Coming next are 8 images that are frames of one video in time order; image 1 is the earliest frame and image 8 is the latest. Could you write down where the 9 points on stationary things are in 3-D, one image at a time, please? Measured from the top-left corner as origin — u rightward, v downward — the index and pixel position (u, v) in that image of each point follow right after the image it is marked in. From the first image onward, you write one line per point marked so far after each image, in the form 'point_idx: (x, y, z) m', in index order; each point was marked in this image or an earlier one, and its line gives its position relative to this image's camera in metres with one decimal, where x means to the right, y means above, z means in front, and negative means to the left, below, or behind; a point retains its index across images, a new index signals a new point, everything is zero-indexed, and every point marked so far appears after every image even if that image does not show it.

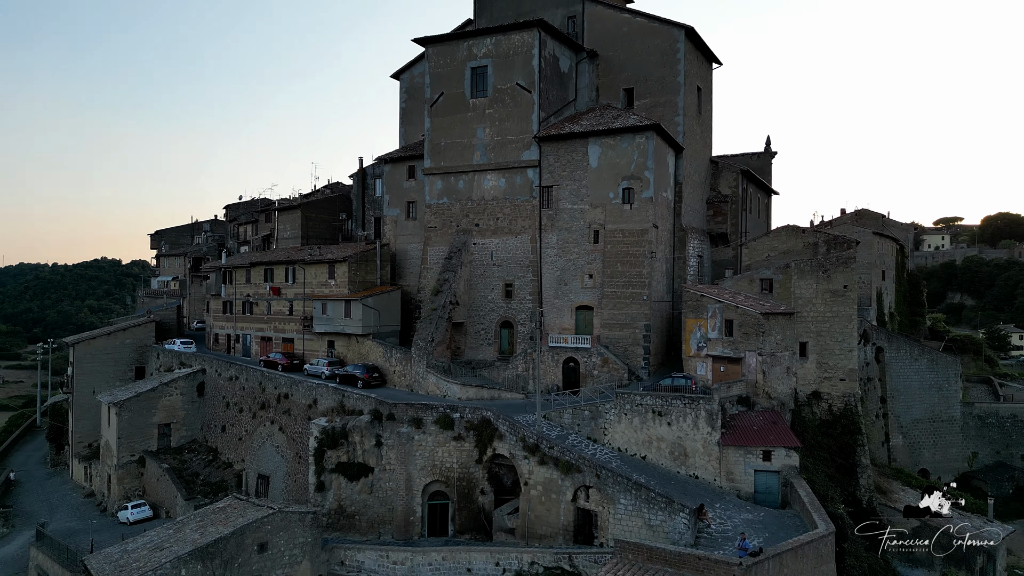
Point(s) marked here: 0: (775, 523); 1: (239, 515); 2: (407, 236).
0: (+4.4, -3.9, +10.6) m
1: (-5.1, -4.3, +11.9) m
2: (-3.1, +1.5, +19.0) m
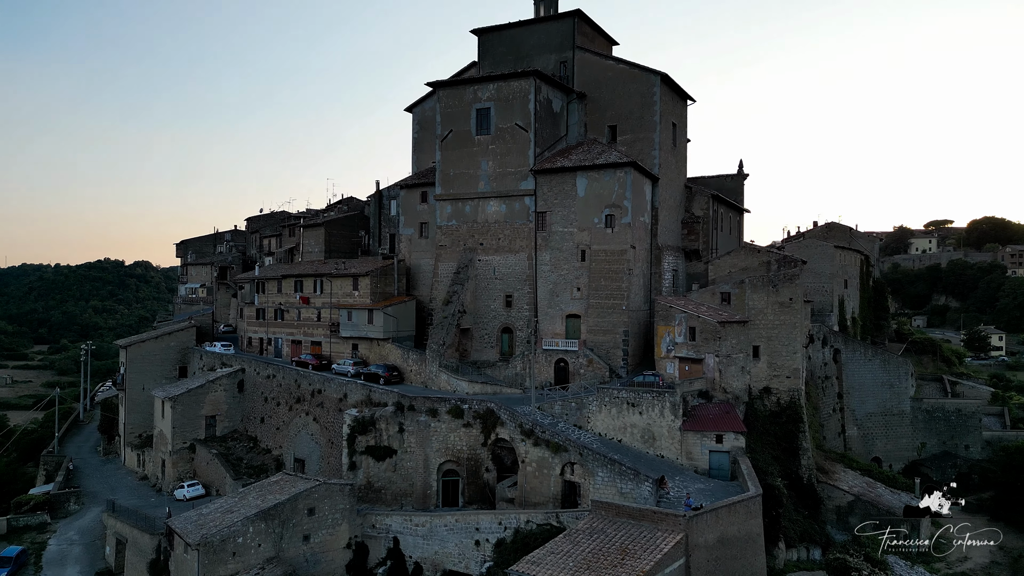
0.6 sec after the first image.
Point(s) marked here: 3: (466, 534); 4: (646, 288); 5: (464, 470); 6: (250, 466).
0: (+4.4, -4.3, +13.3) m
1: (-5.1, -4.6, +14.6) m
2: (-3.2, +1.2, +21.7) m
3: (-1.0, -5.4, +14.0) m
4: (+4.0, 0.0, +18.9) m
5: (-1.2, -4.5, +15.7) m
6: (-7.8, -5.3, +18.8) m
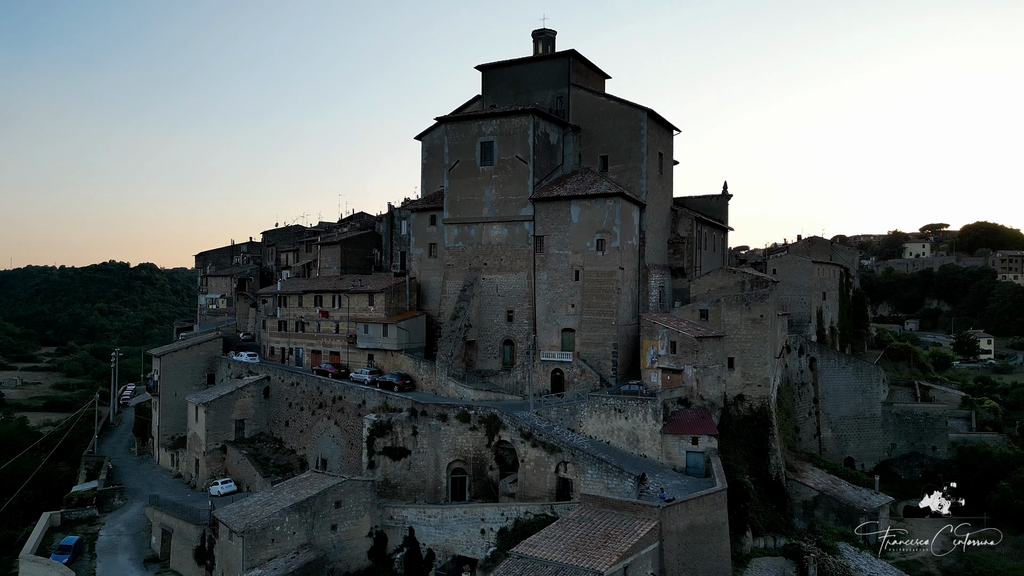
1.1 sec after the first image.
0: (+4.4, -4.8, +15.3) m
1: (-5.1, -5.2, +16.7) m
2: (-3.1, +0.7, +23.8) m
3: (-1.0, -6.0, +16.0) m
4: (+4.1, -0.5, +20.9) m
5: (-1.2, -5.1, +17.8) m
6: (-7.8, -5.9, +20.9) m
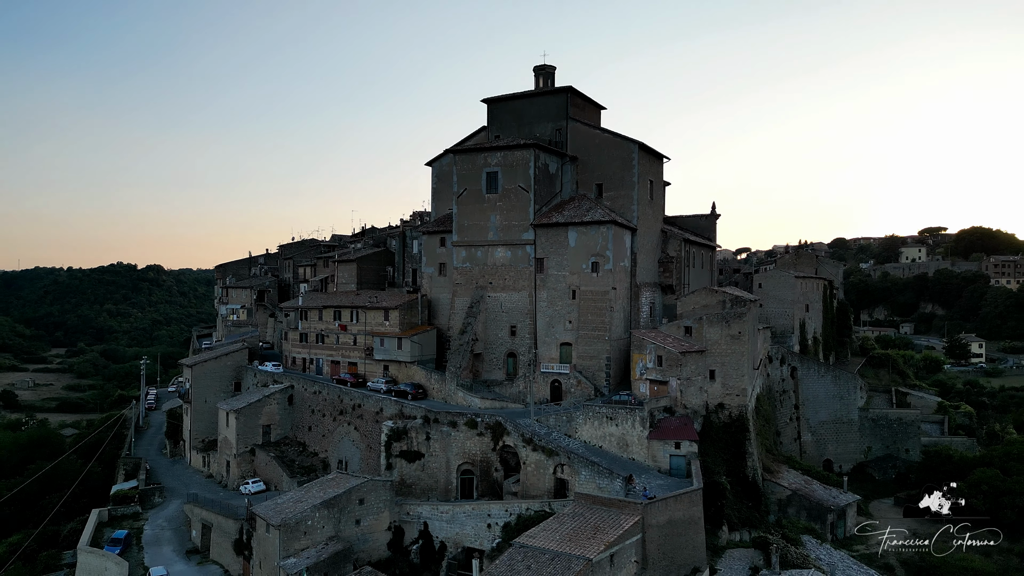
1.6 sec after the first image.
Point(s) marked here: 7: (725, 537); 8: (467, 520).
0: (+4.5, -5.4, +17.4) m
1: (-5.0, -5.8, +18.8) m
2: (-3.0, 0.0, +25.9) m
3: (-0.9, -6.6, +18.1) m
4: (+4.2, -1.2, +23.0) m
5: (-1.1, -5.7, +19.9) m
6: (-7.7, -6.5, +23.0) m
7: (+5.9, -6.9, +17.5) m
8: (-1.3, -6.7, +18.3) m
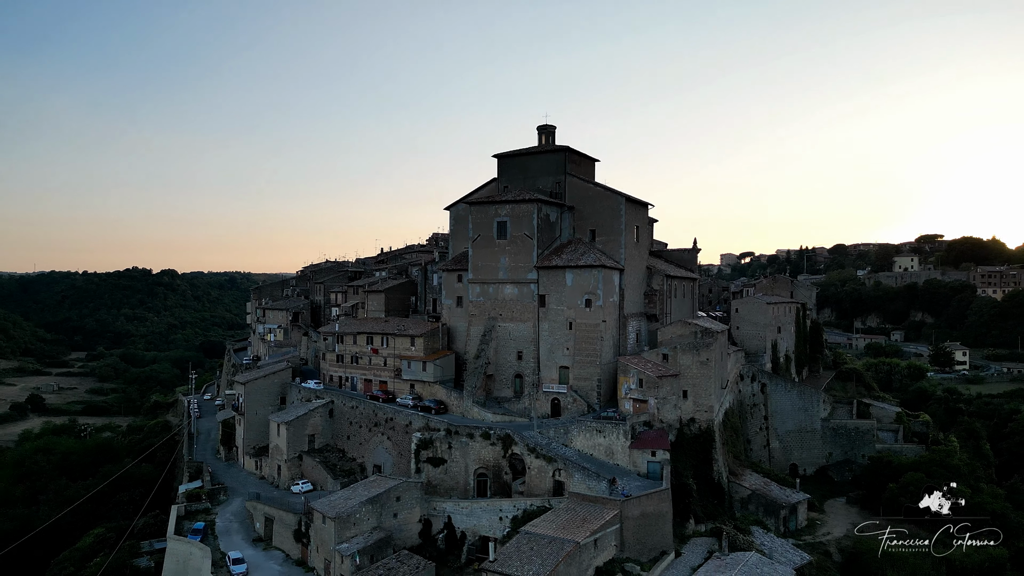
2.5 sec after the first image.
0: (+4.8, -6.8, +21.7) m
1: (-4.8, -7.2, +23.2) m
2: (-2.7, -1.4, +30.3) m
3: (-0.6, -8.0, +22.5) m
4: (+4.5, -2.6, +27.3) m
5: (-0.8, -7.1, +24.2) m
6: (-7.3, -7.9, +27.5) m
7: (+6.2, -8.3, +21.8) m
8: (-1.1, -8.1, +22.7) m
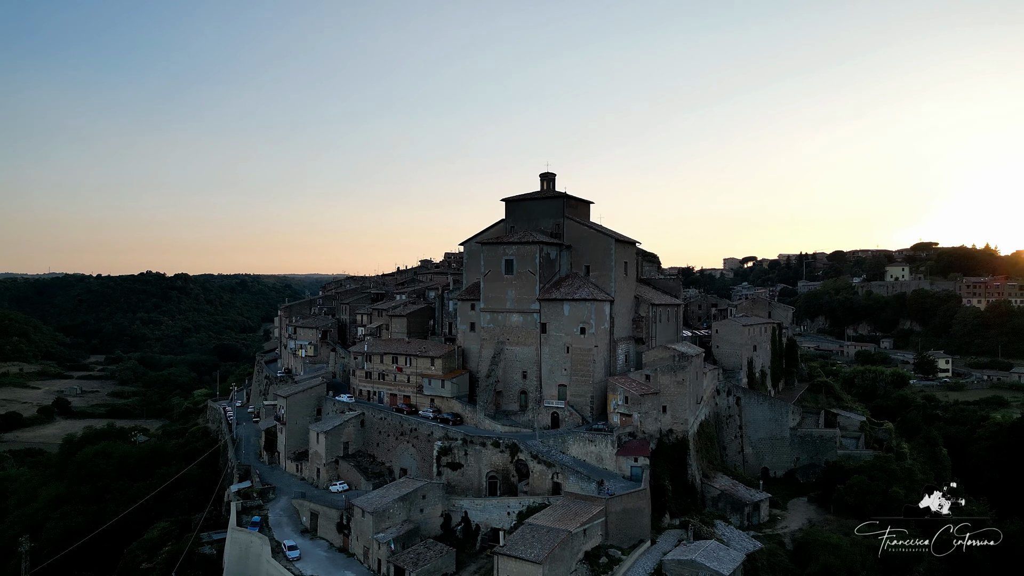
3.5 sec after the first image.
0: (+5.0, -8.3, +26.3) m
1: (-4.5, -8.7, +27.9) m
2: (-2.3, -2.9, +34.9) m
3: (-0.4, -9.5, +27.2) m
4: (+4.8, -4.0, +31.9) m
5: (-0.5, -8.6, +28.9) m
6: (-7.0, -9.4, +32.2) m
7: (+6.4, -9.8, +26.4) m
8: (-0.8, -9.6, +27.3) m
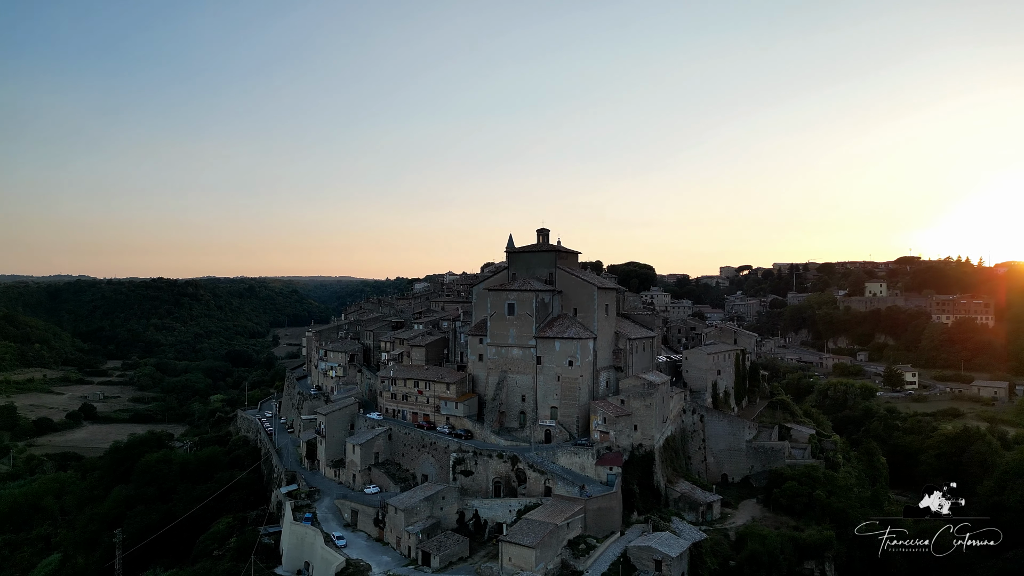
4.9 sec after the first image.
0: (+5.1, -10.7, +33.6) m
1: (-4.4, -11.1, +35.2) m
2: (-2.3, -5.4, +42.2) m
3: (-0.3, -12.0, +34.4) m
4: (+4.8, -6.5, +39.2) m
5: (-0.5, -11.1, +36.2) m
6: (-7.0, -11.9, +39.5) m
7: (+6.5, -12.2, +33.7) m
8: (-0.7, -12.1, +34.6) m
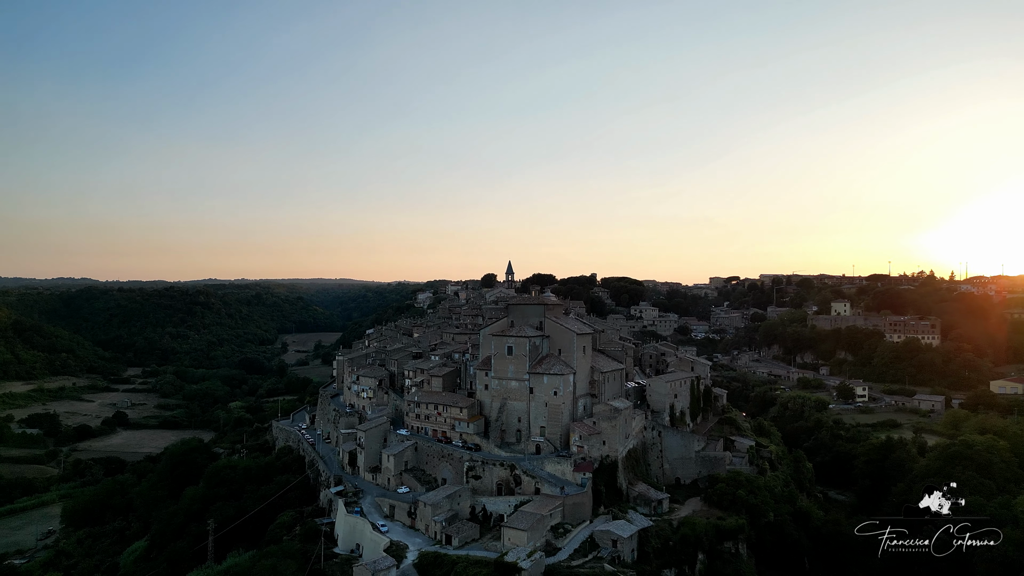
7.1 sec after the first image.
0: (+5.0, -14.6, +45.5) m
1: (-4.5, -15.0, +47.2) m
2: (-2.4, -9.2, +54.2) m
3: (-0.4, -15.8, +46.4) m
4: (+4.7, -10.3, +51.2) m
5: (-0.6, -14.9, +48.2) m
6: (-7.1, -15.7, +51.5) m
7: (+6.4, -16.0, +45.6) m
8: (-0.8, -15.9, +46.6) m
